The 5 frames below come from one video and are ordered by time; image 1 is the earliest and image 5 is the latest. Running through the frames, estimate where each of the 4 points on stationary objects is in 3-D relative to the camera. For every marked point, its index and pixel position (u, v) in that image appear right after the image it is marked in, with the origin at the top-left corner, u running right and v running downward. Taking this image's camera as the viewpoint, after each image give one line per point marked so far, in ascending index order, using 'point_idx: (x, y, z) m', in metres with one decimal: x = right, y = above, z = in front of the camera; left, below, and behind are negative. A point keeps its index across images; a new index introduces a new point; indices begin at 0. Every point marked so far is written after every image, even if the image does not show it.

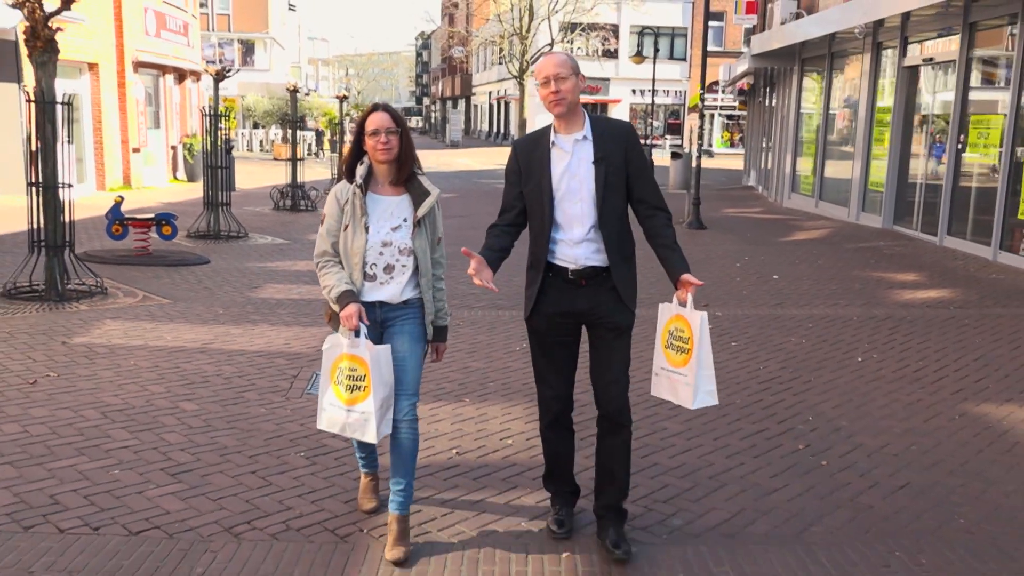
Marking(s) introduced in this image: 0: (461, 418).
0: (-0.3, -0.7, +5.4) m
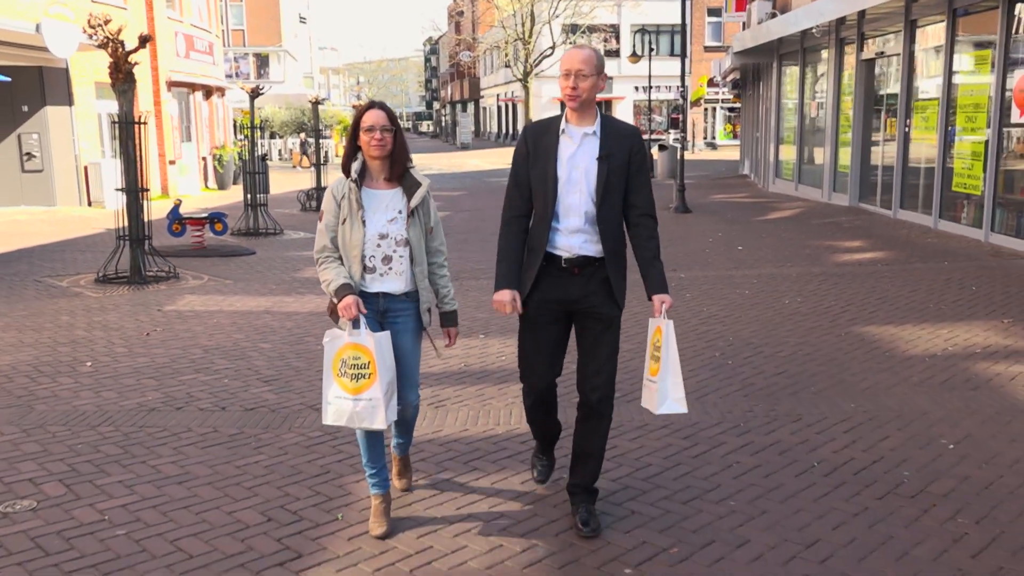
0: (-0.3, -0.4, +7.2) m
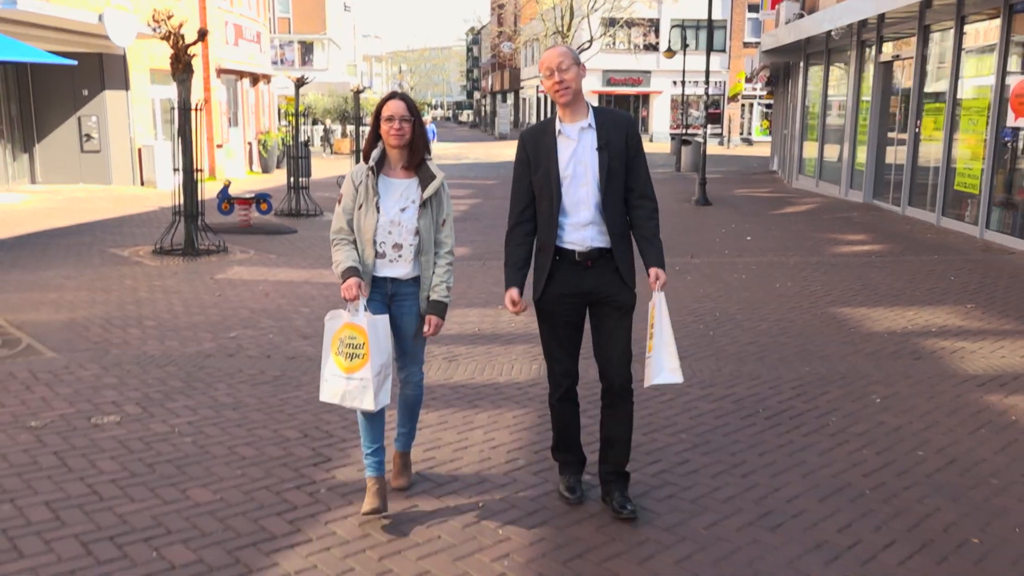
0: (-0.2, -0.2, +8.1) m
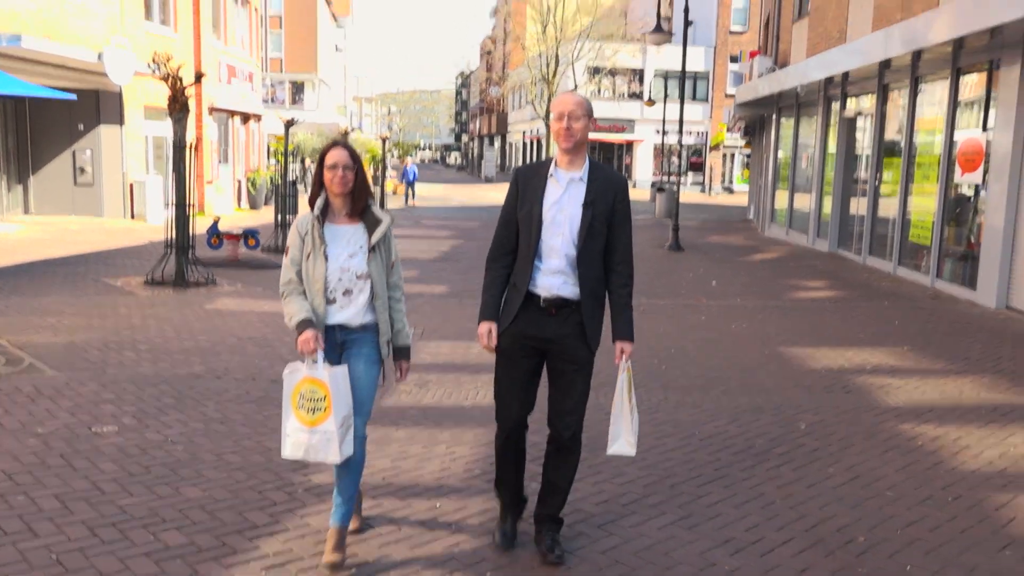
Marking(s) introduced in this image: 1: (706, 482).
0: (-0.5, -0.5, +8.6) m
1: (+1.0, -1.0, +4.9) m
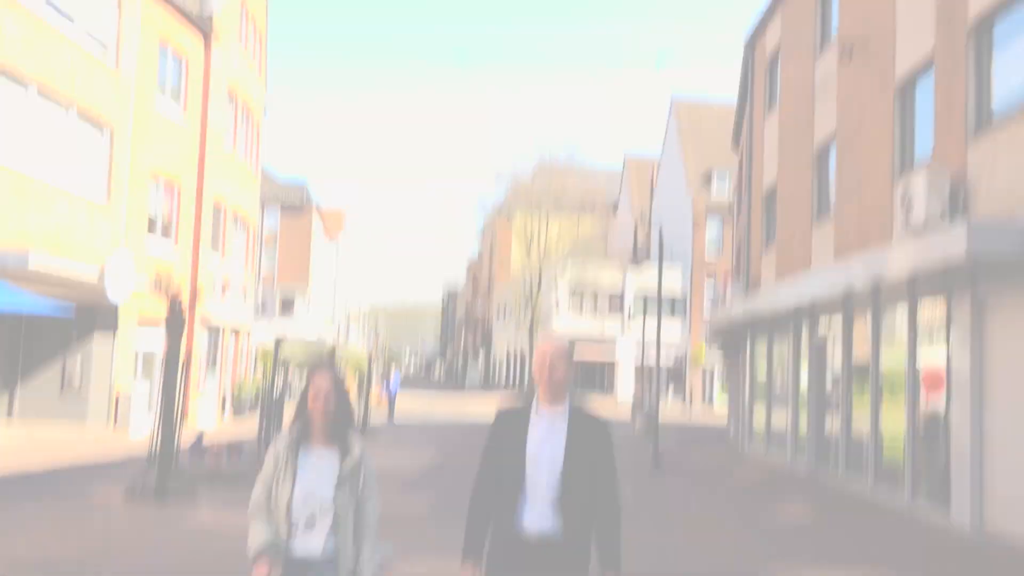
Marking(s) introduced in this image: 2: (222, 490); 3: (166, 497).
0: (-0.7, -2.5, +8.7) m
1: (+0.8, -2.1, +5.0) m
2: (-3.8, -2.6, +12.8) m
3: (-4.1, -2.5, +11.5) m
